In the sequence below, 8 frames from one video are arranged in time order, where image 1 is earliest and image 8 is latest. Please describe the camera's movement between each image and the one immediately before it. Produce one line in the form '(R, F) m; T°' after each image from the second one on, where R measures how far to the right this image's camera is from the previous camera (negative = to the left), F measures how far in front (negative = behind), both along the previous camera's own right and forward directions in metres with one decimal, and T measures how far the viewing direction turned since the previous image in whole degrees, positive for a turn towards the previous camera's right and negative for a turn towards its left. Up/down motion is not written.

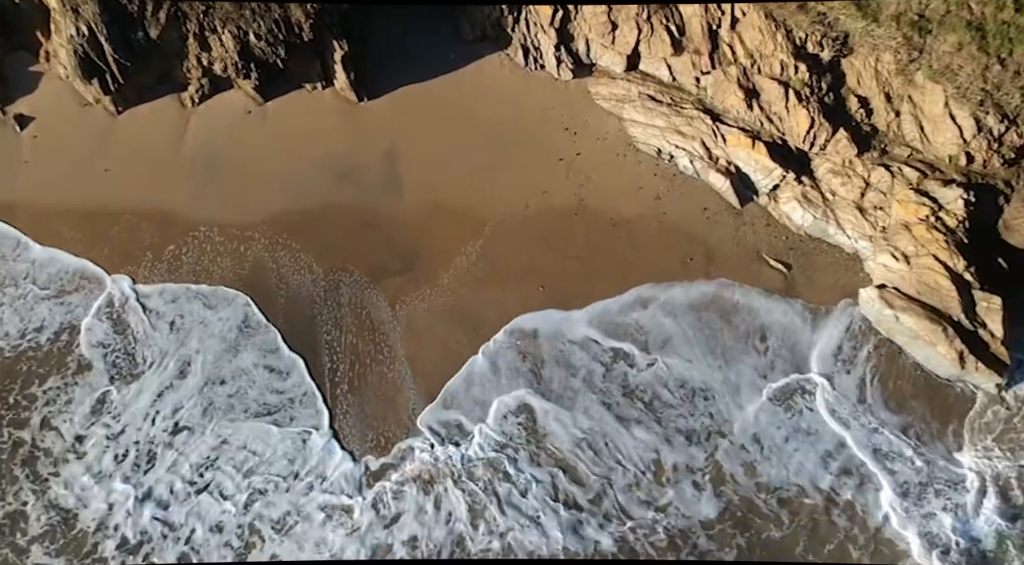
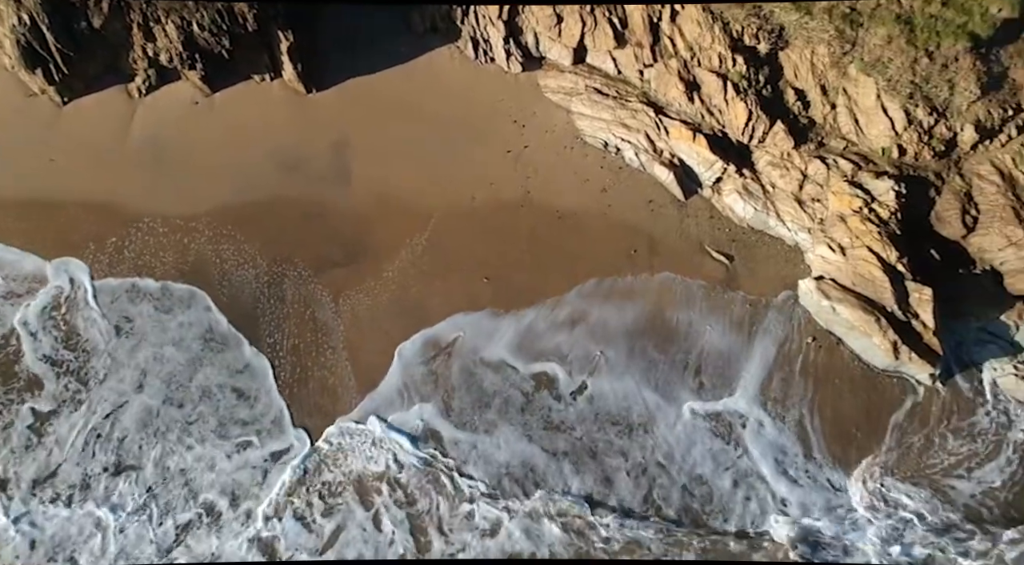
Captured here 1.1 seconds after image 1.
(+0.7, 0.0) m; +1°
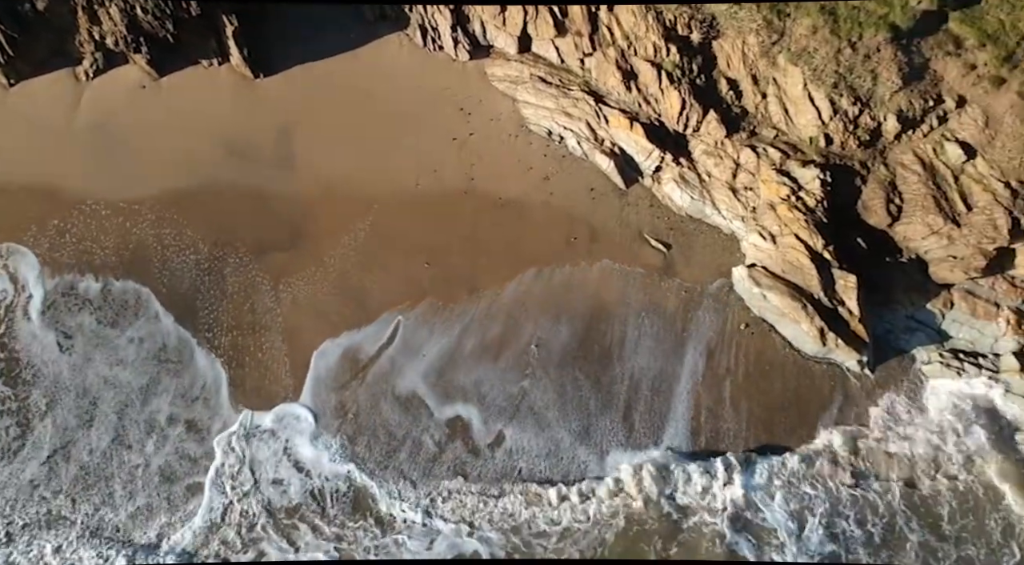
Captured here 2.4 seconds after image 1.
(+0.8, -0.1) m; +1°
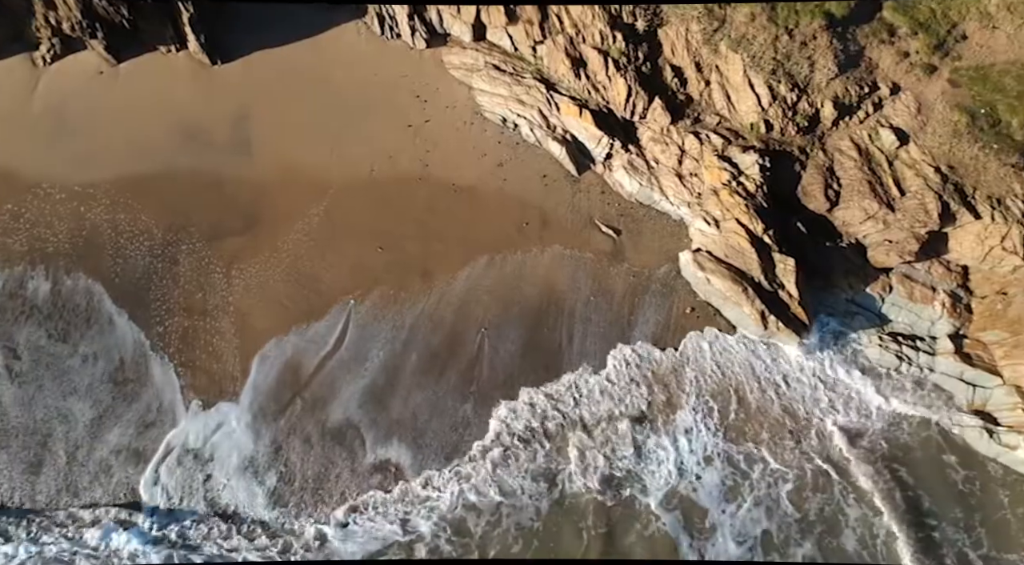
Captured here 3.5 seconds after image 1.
(+0.6, -0.2) m; +1°
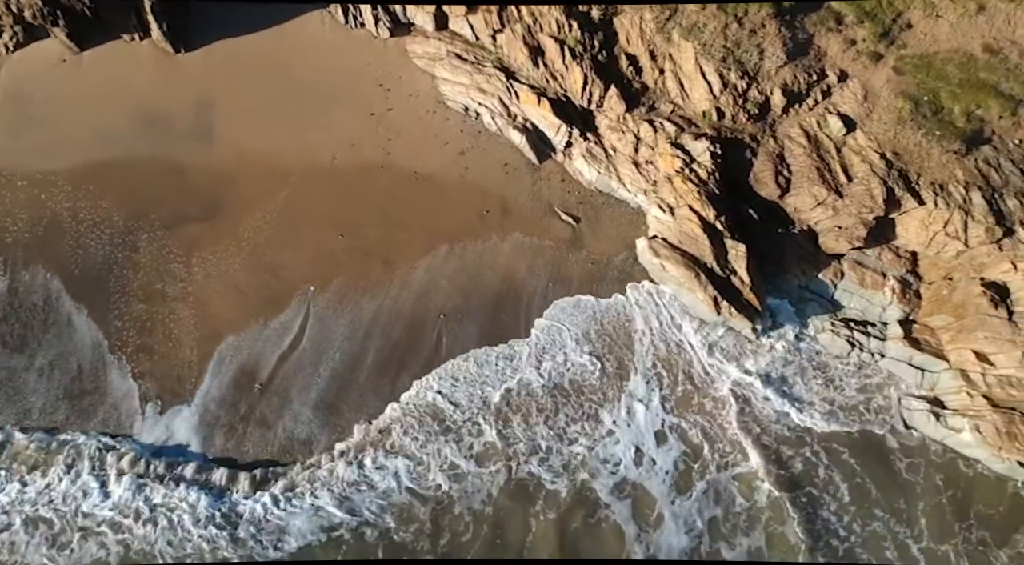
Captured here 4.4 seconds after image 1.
(+0.6, -0.1) m; +1°
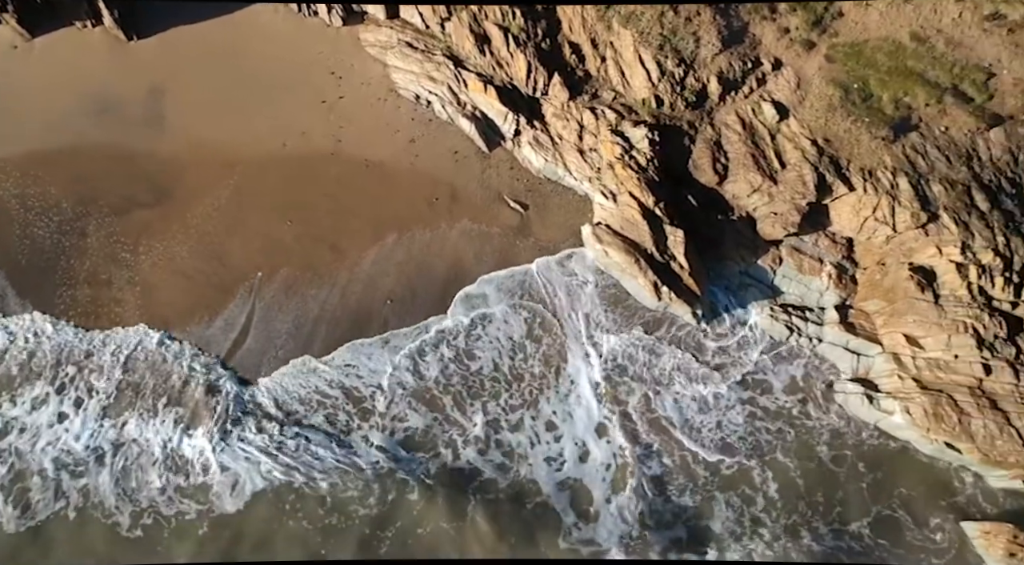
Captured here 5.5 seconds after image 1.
(+0.7, -0.2) m; +1°
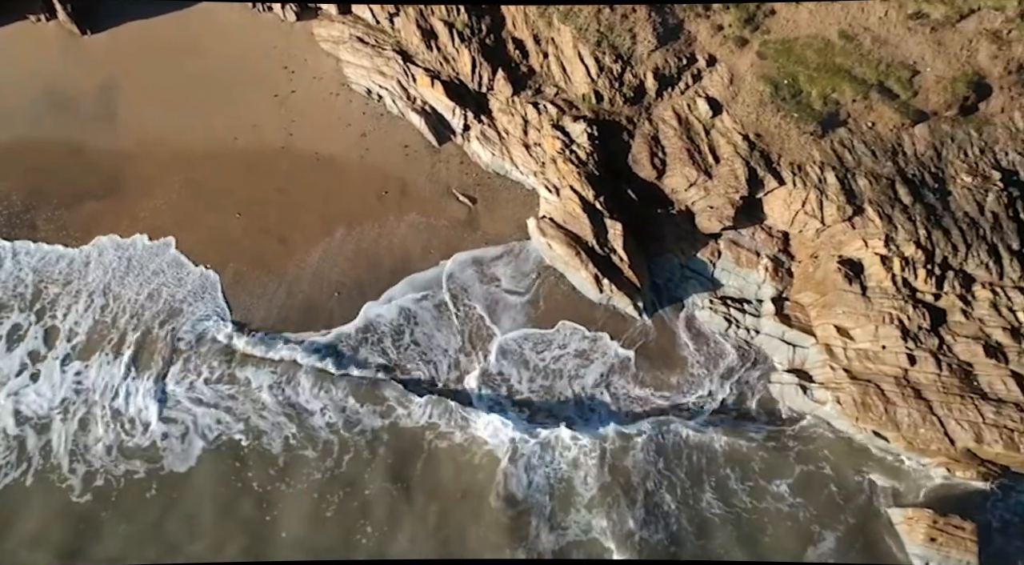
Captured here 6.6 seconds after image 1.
(+0.7, -0.2) m; +1°
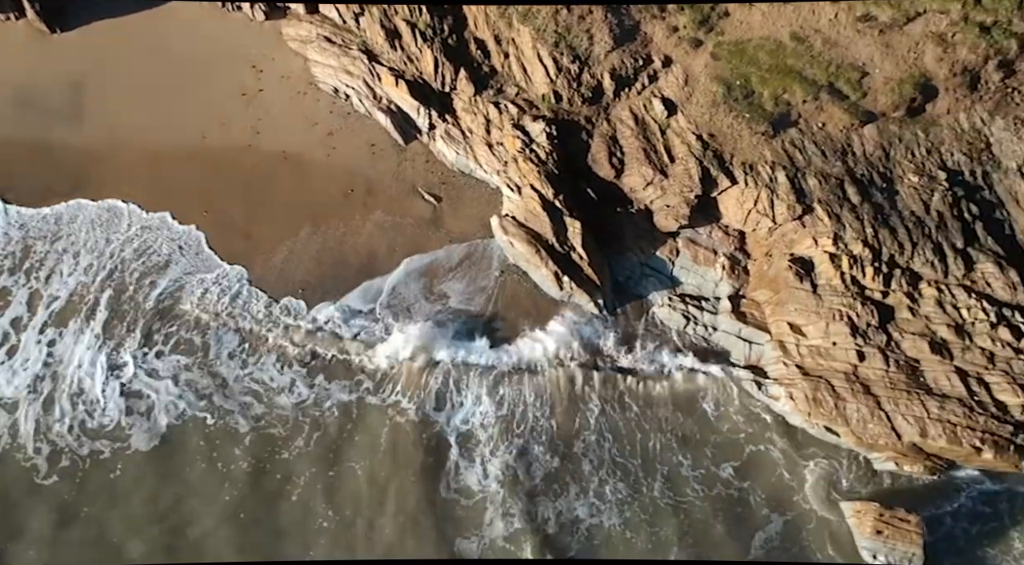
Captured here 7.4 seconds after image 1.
(+0.5, -0.2) m; +1°
